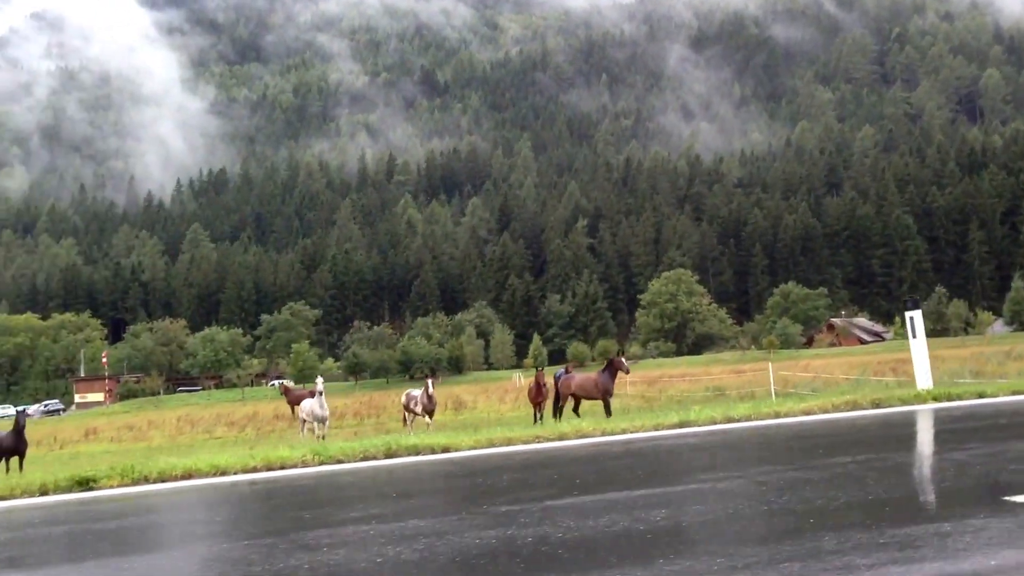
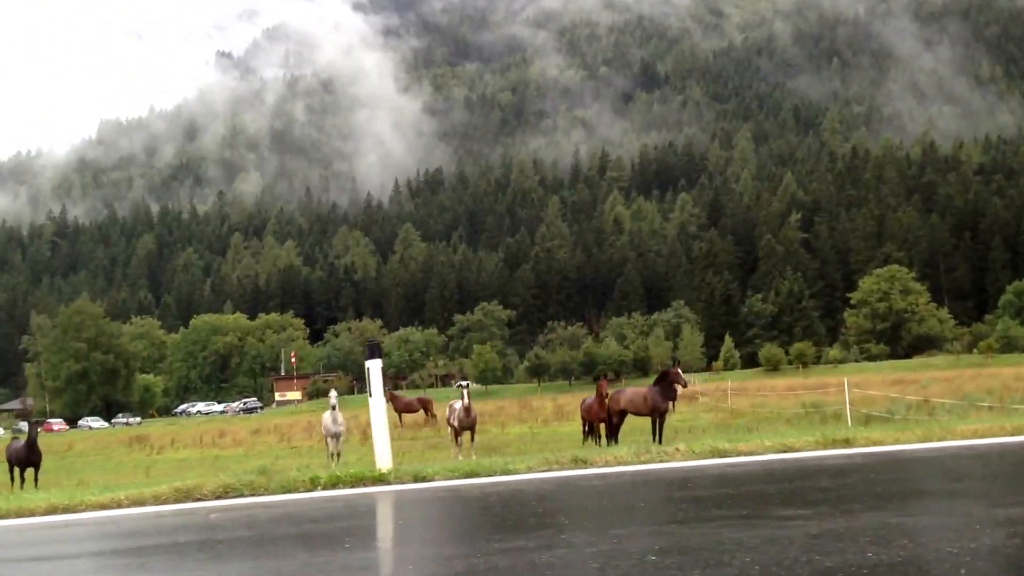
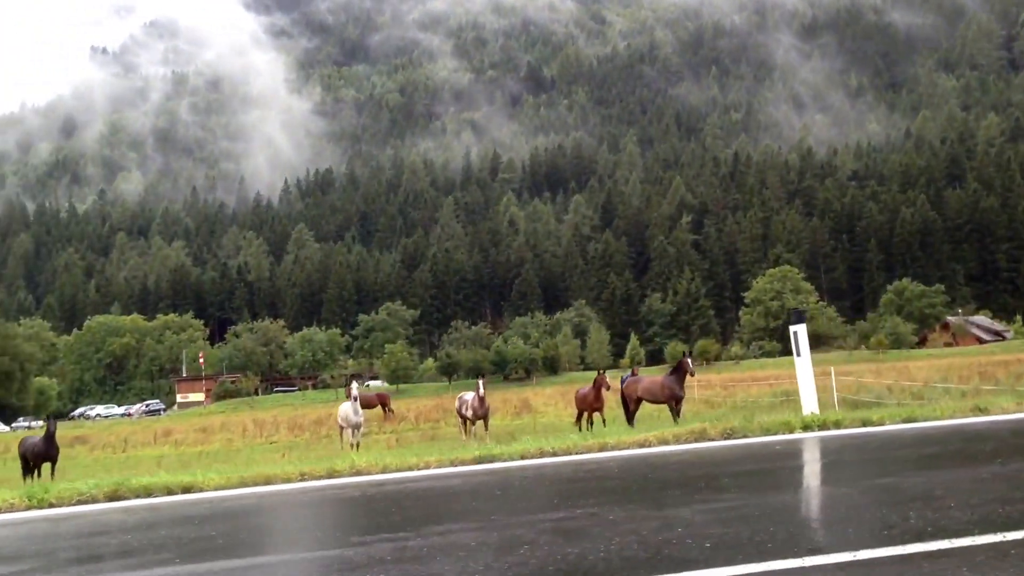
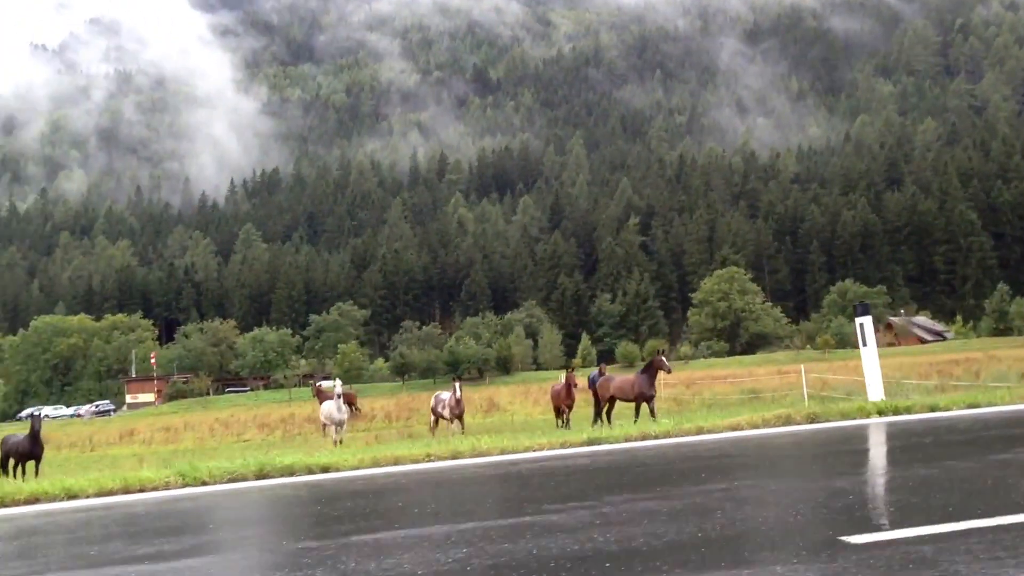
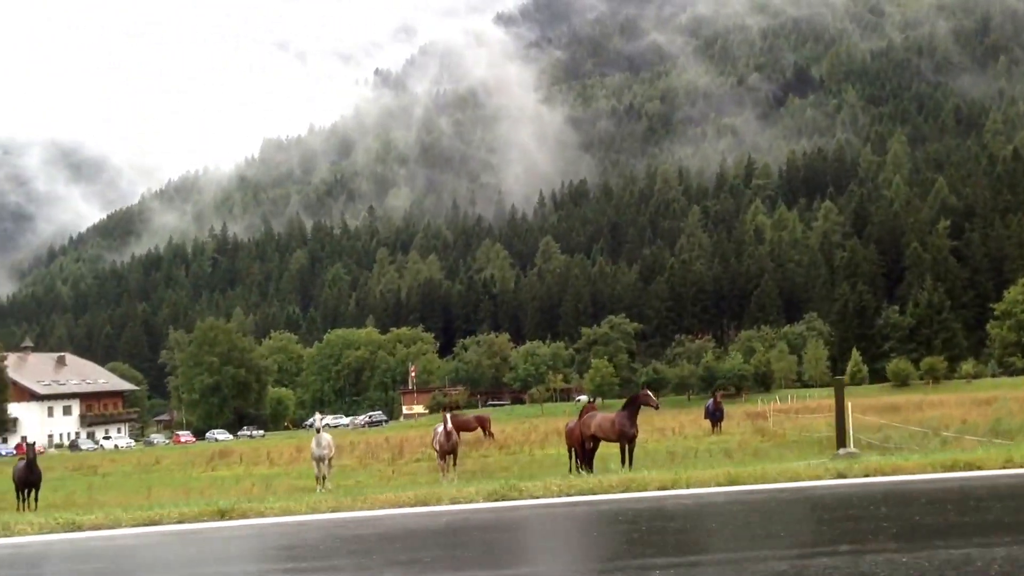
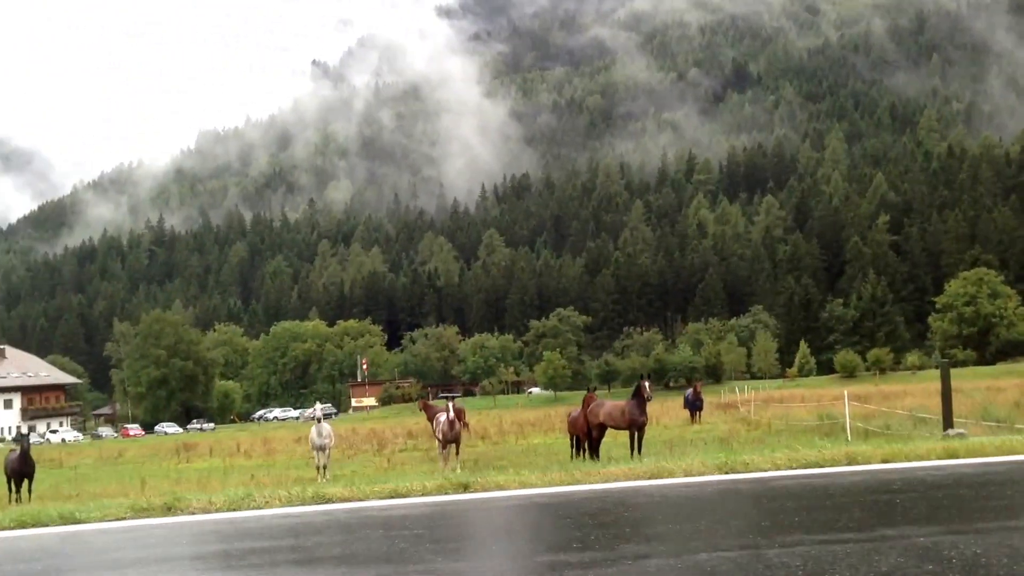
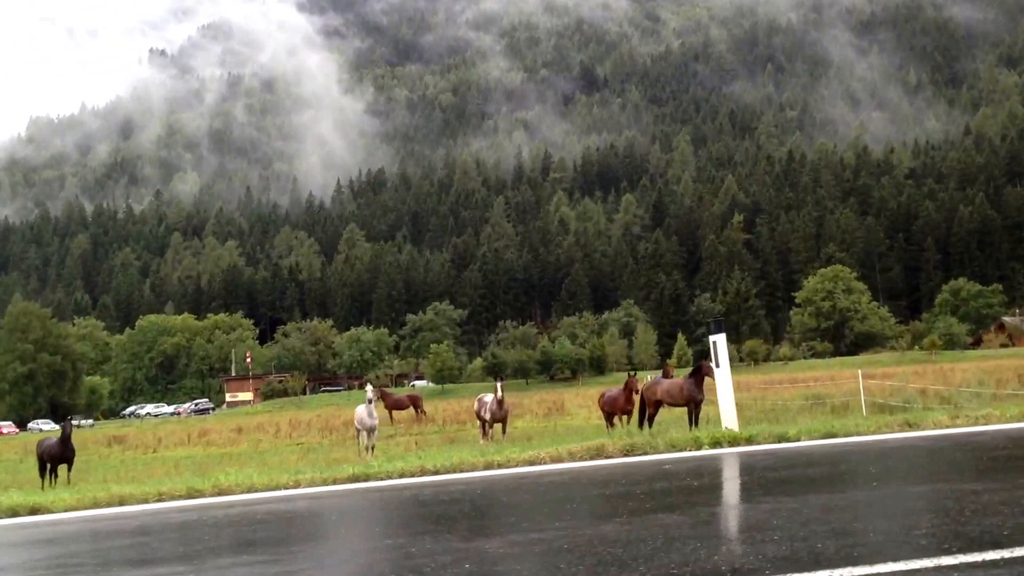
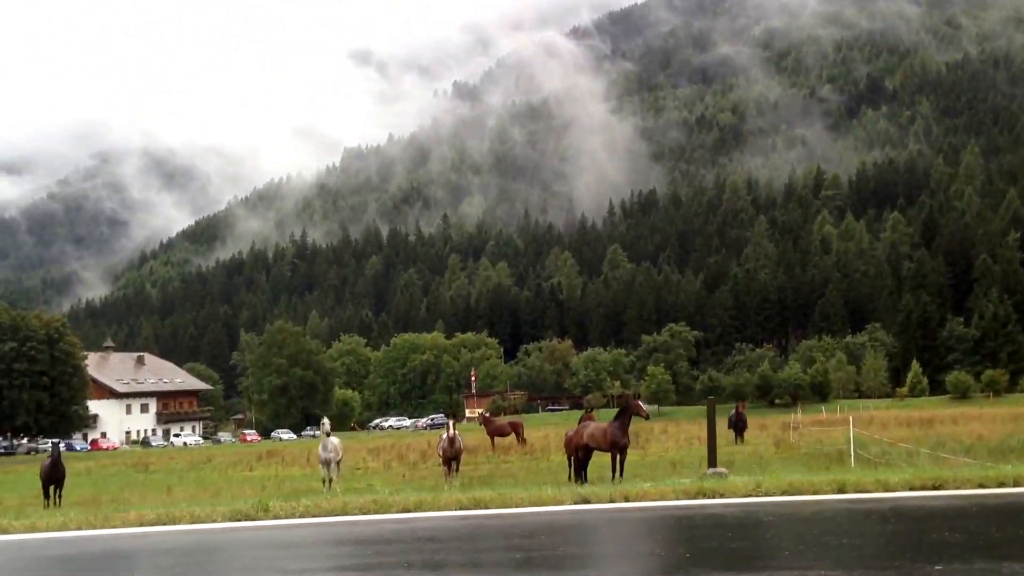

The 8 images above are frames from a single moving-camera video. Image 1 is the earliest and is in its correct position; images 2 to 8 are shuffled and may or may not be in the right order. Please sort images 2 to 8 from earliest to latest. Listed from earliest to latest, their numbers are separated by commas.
4, 3, 7, 2, 6, 5, 8
